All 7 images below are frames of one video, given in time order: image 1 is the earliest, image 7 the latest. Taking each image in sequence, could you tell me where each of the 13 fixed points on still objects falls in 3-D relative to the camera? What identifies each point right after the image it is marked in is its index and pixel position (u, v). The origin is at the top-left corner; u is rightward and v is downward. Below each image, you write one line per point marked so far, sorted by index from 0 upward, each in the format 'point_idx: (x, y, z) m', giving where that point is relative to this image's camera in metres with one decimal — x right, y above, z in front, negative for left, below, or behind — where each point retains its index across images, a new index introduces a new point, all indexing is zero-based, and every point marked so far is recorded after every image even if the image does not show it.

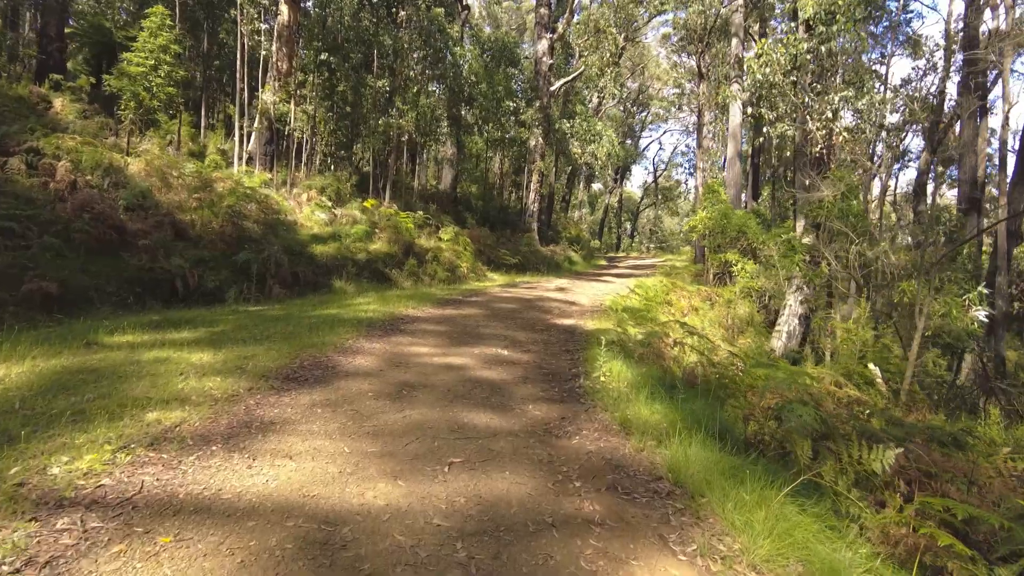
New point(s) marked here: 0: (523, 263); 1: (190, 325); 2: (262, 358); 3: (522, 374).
0: (+0.3, +0.7, +19.8) m
1: (-4.1, -0.5, +8.3) m
2: (-2.3, -0.6, +5.9) m
3: (+0.1, -0.9, +6.5) m
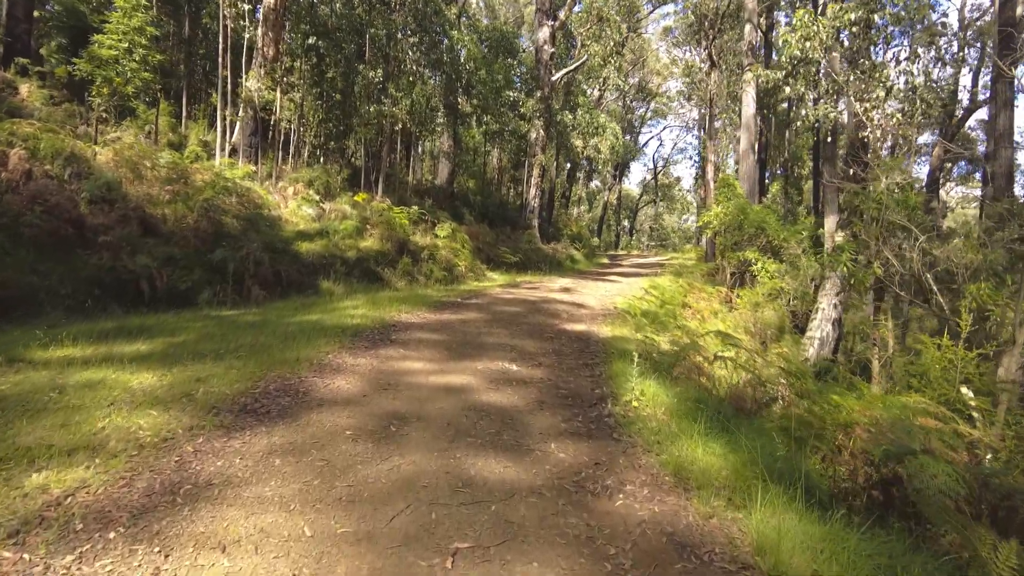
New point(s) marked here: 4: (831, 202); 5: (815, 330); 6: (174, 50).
0: (+0.3, +0.7, +18.7) m
1: (-4.0, -0.5, +7.2) m
2: (-2.2, -0.7, +4.8) m
3: (+0.2, -0.9, +5.4) m
4: (+5.9, +1.6, +12.1) m
5: (+4.8, -0.7, +10.3) m
6: (-9.8, +6.9, +18.8) m
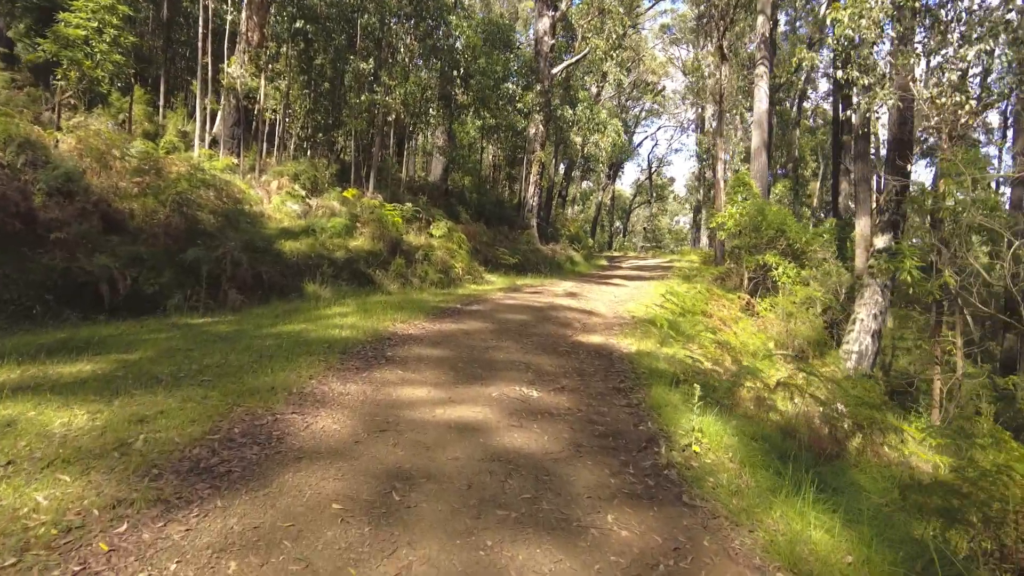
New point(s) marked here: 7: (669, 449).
0: (+0.3, +0.7, +17.7) m
1: (-3.9, -0.6, +6.0) m
2: (-2.0, -0.8, +3.7) m
3: (+0.4, -1.0, +4.3) m
4: (+6.0, +1.5, +11.1) m
5: (+4.9, -0.8, +9.4) m
6: (-9.7, +6.8, +17.5) m
7: (+1.0, -1.1, +4.3) m
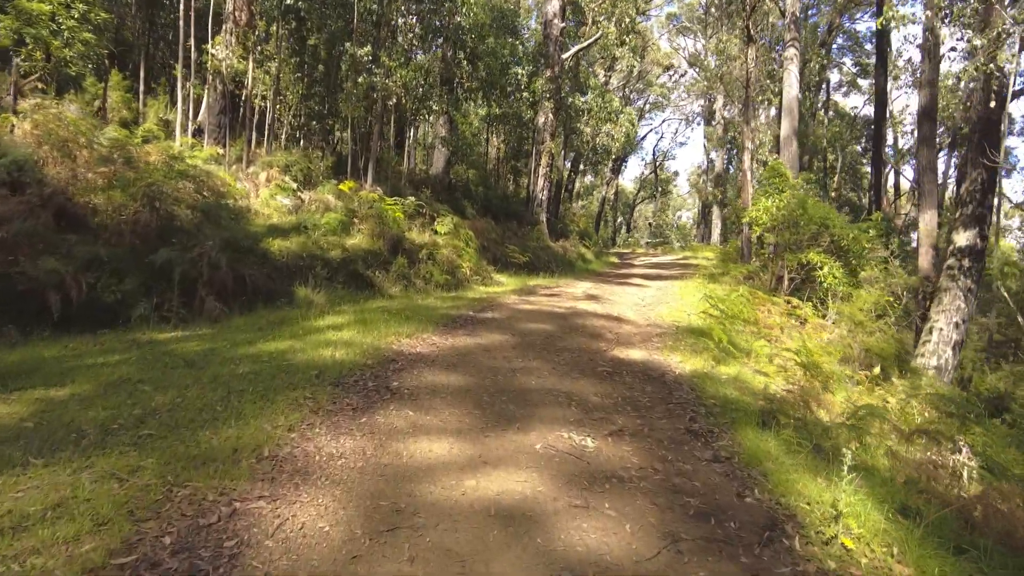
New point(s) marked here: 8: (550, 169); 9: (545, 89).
0: (+0.5, +0.6, +16.3) m
1: (-3.6, -0.7, +4.7) m
2: (-1.7, -0.9, +2.4) m
3: (+0.7, -1.1, +3.0) m
4: (+6.3, +1.4, +9.8) m
5: (+5.2, -0.9, +8.1) m
6: (-9.5, +6.8, +16.1) m
7: (+1.3, -1.2, +2.9) m
8: (+1.1, +3.6, +19.6) m
9: (+0.9, +5.8, +18.8) m
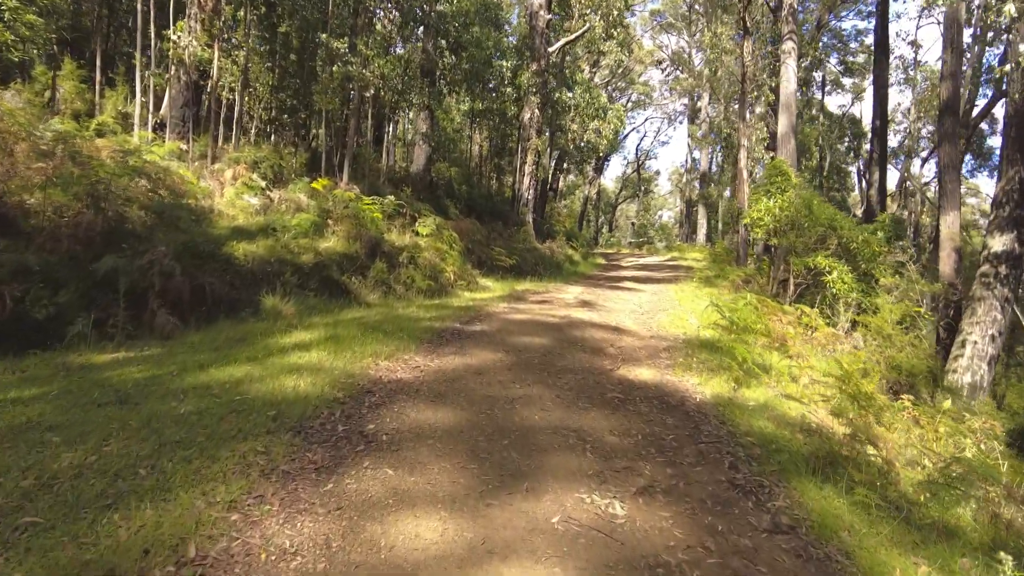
0: (+0.2, +0.5, +15.5) m
1: (-3.5, -0.8, +3.7) m
2: (-1.6, -1.0, +1.5) m
3: (+0.8, -1.2, +2.1) m
4: (+6.1, +1.3, +9.1) m
5: (+5.1, -1.0, +7.3) m
6: (-9.8, +6.7, +15.0) m
7: (+1.4, -1.3, +2.1) m
8: (+0.7, +3.5, +18.8) m
9: (+0.5, +5.7, +17.9) m
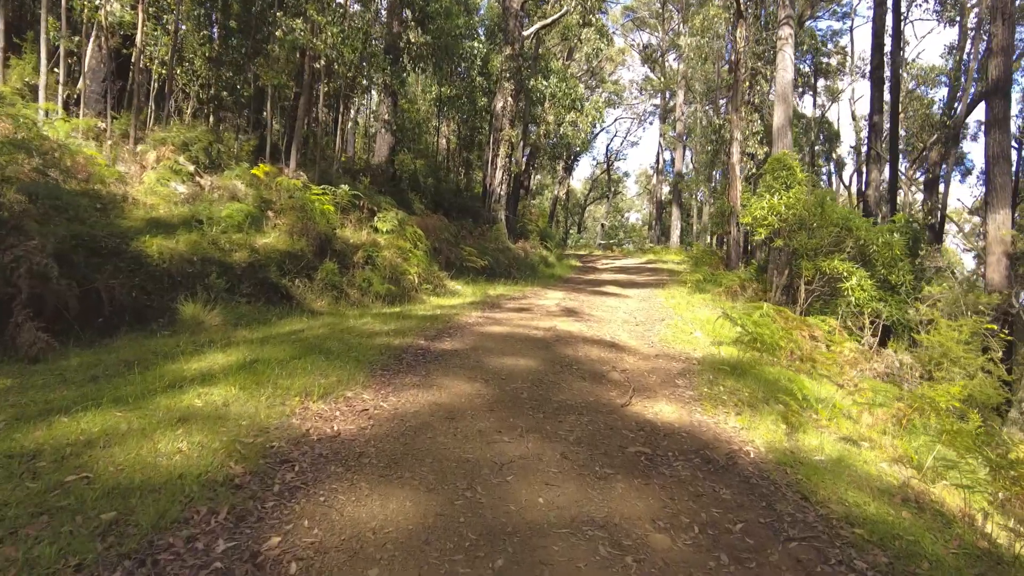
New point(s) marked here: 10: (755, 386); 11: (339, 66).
0: (-0.4, +0.4, +13.9) m
1: (-3.5, -0.9, +1.9) m
2: (-1.5, -1.1, -0.2) m
3: (+0.9, -1.3, +0.6) m
4: (+5.9, +1.2, +7.8) m
5: (+4.9, -1.1, +6.0) m
6: (-10.4, +6.6, +12.8) m
7: (+1.5, -1.4, +0.6) m
8: (-0.1, +3.4, +17.2) m
9: (-0.2, +5.6, +16.4) m
10: (+2.2, -0.9, +5.9) m
11: (-3.3, +4.2, +12.4) m
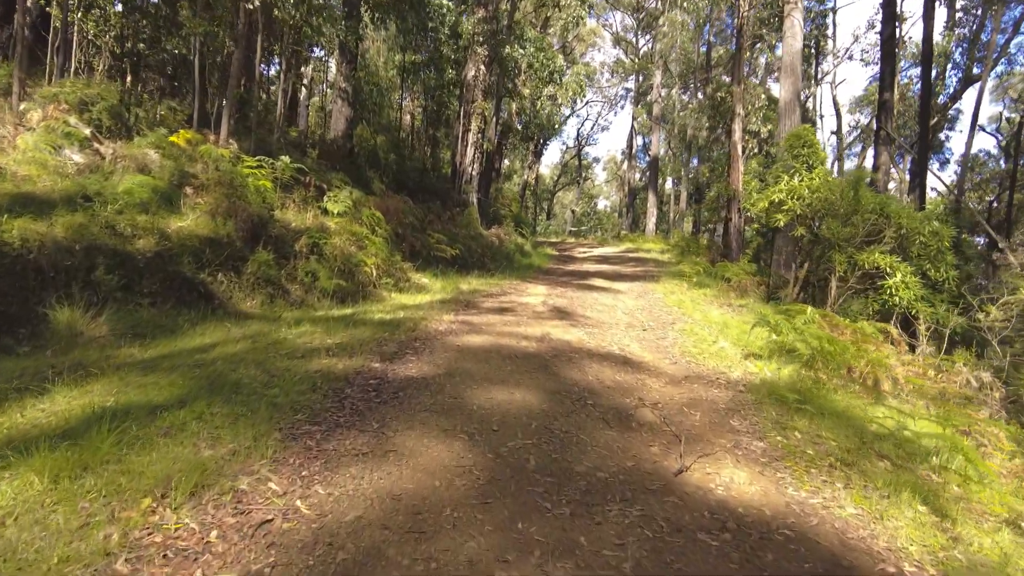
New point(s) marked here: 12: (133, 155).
0: (-0.9, +0.6, +12.0) m
1: (-3.3, -1.0, 0.0) m
2: (-1.2, -1.2, -2.1) m
3: (+1.1, -1.5, -1.1) m
4: (+5.7, +1.2, +6.3) m
5: (+4.9, -1.1, +4.5) m
6: (-10.7, +6.8, +10.3) m
7: (+1.7, -1.5, -1.1) m
8: (-0.7, +3.6, +15.3) m
9: (-0.8, +5.7, +14.4) m
10: (+2.2, -0.9, +4.3) m
11: (-3.7, +4.3, +10.4) m
12: (-4.7, +1.6, +8.1) m
